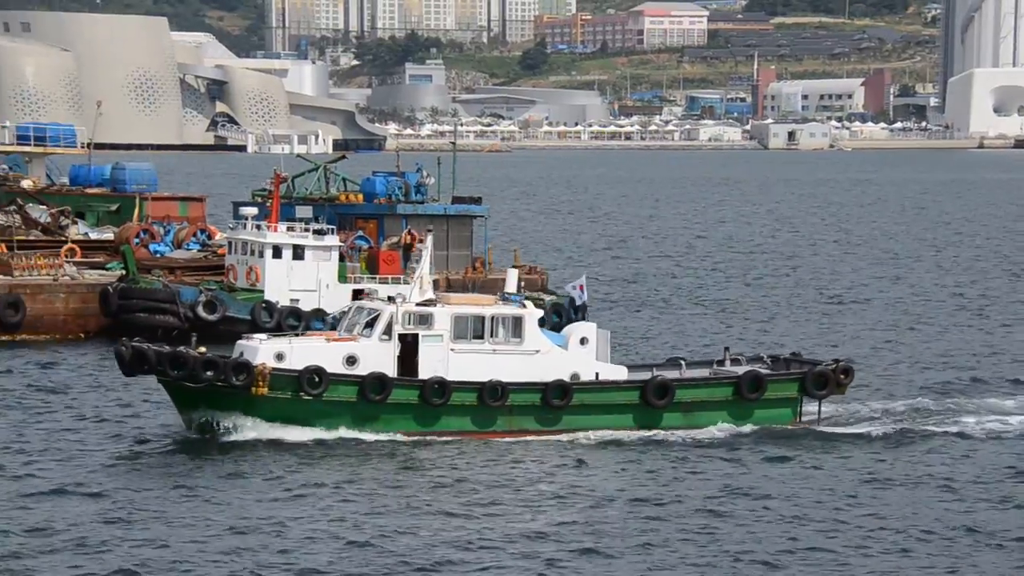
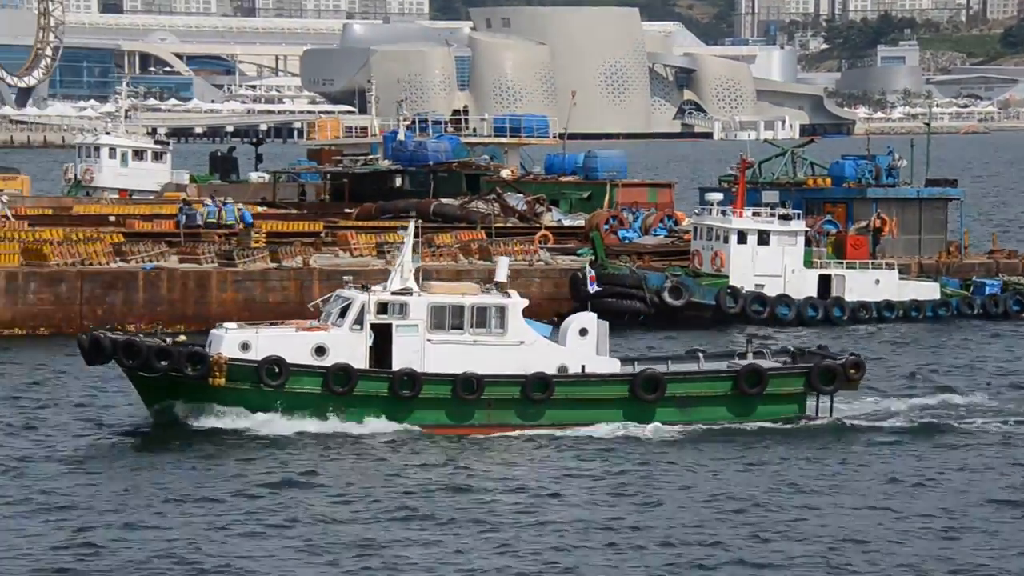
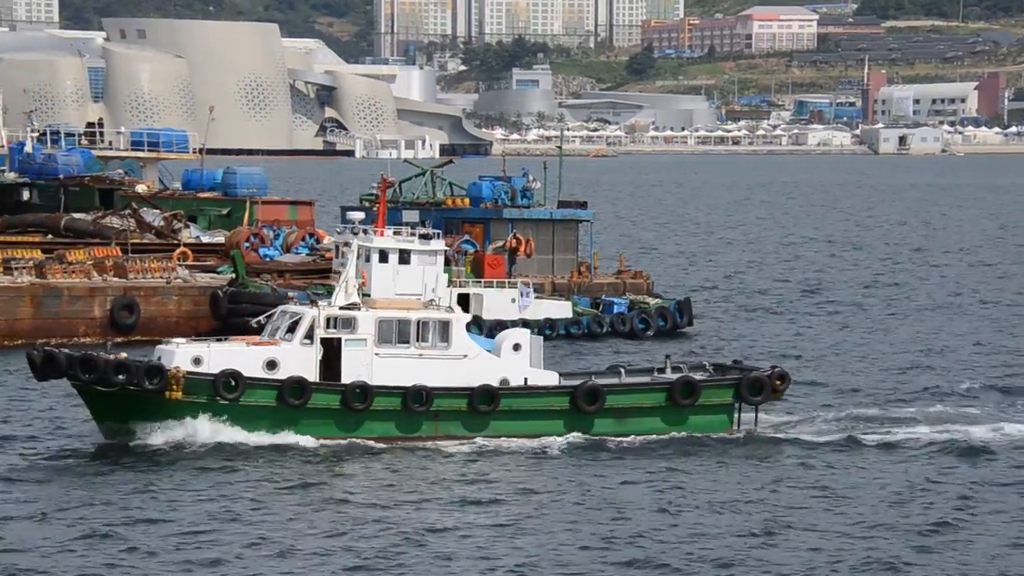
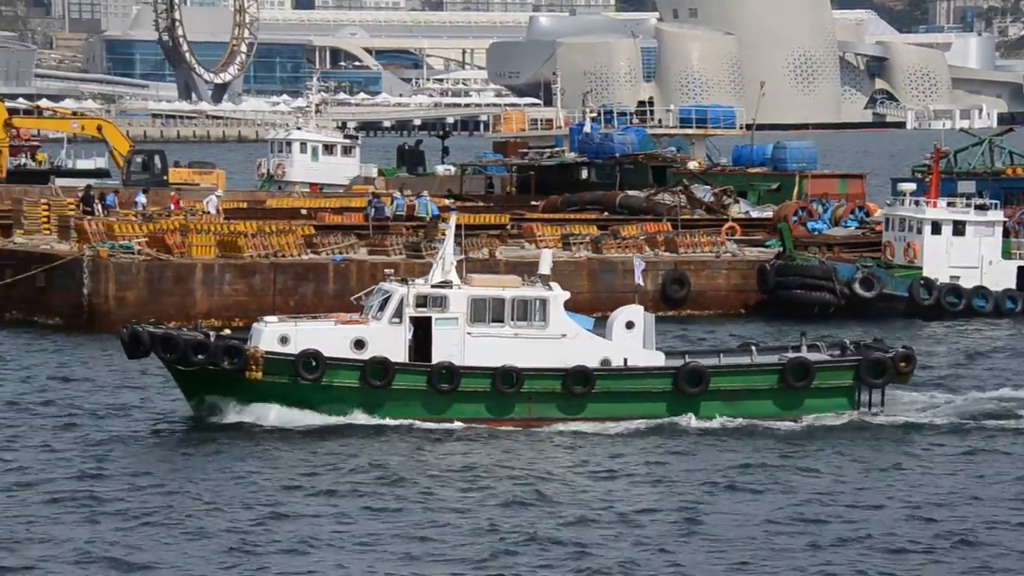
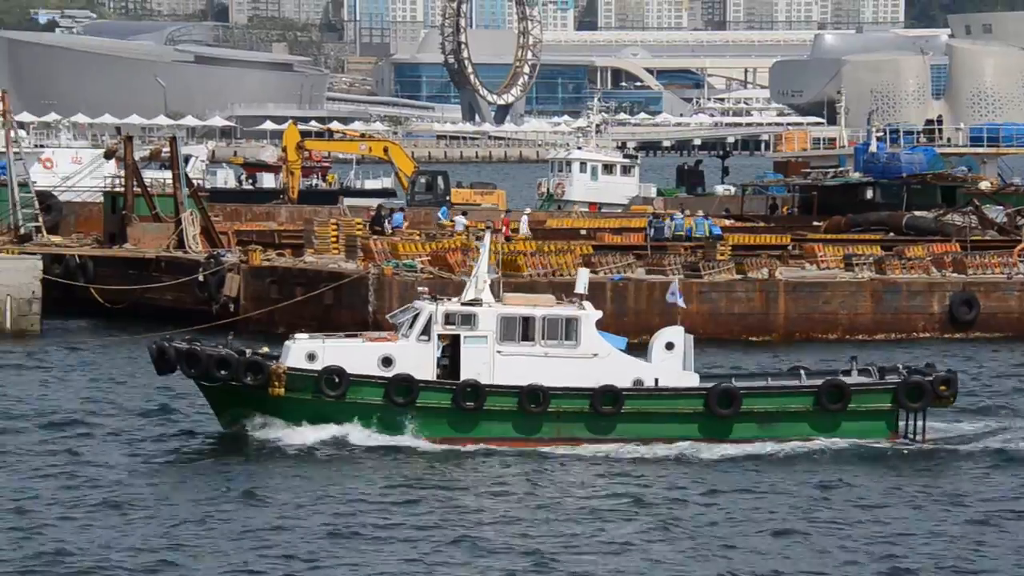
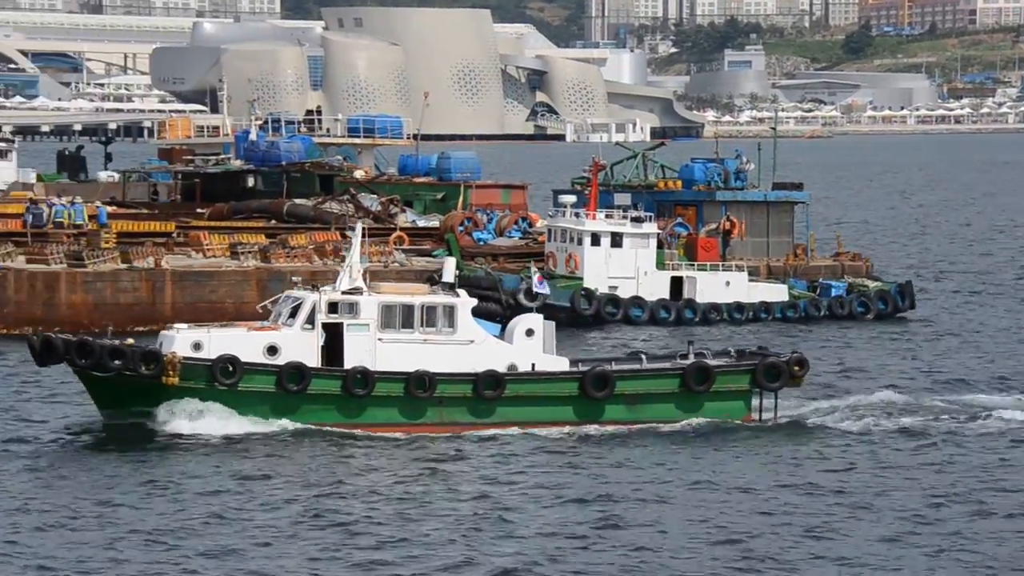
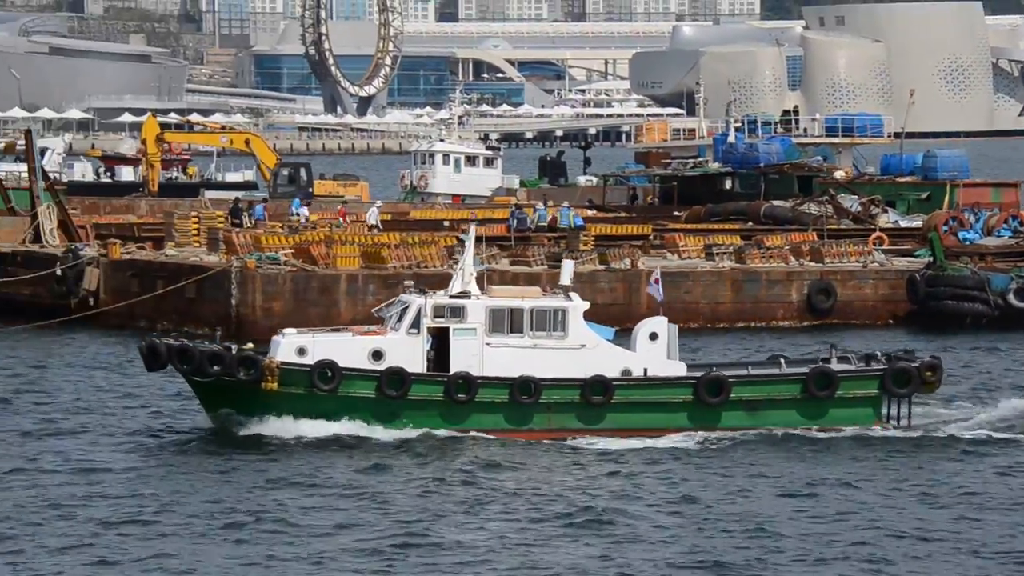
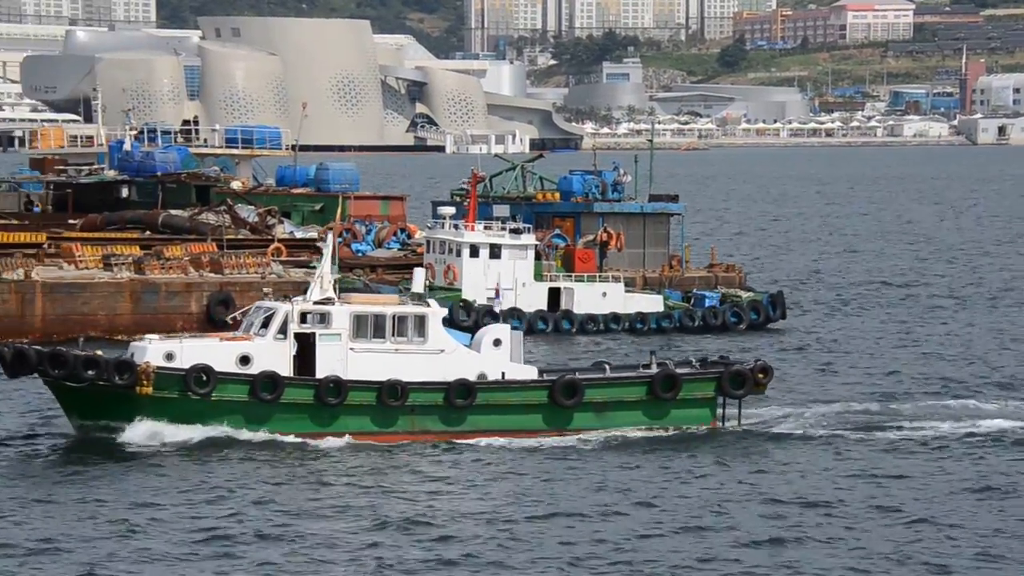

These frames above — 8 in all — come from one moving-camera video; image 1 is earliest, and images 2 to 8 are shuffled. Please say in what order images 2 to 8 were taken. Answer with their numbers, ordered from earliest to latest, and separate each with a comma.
3, 8, 6, 2, 4, 7, 5
